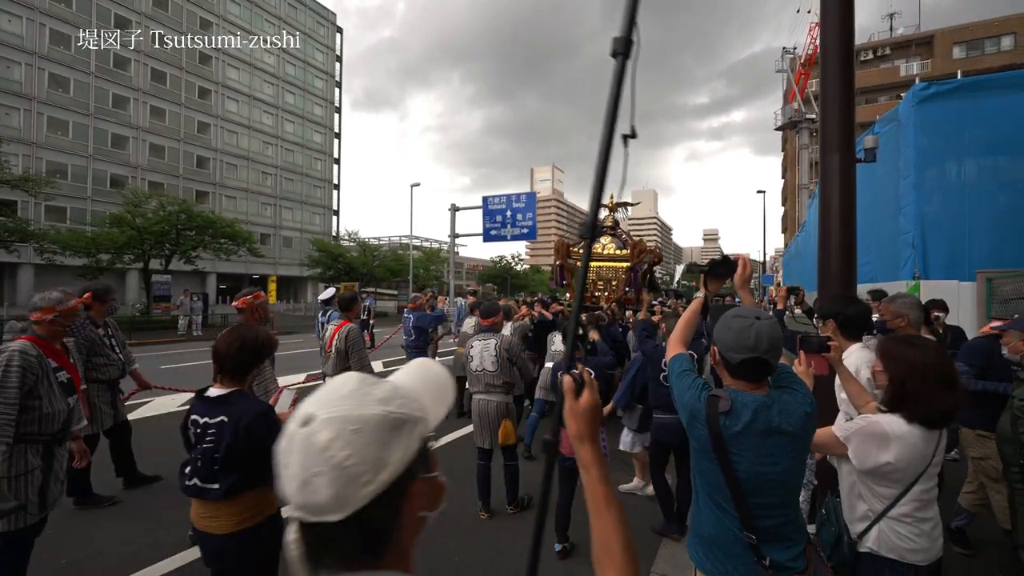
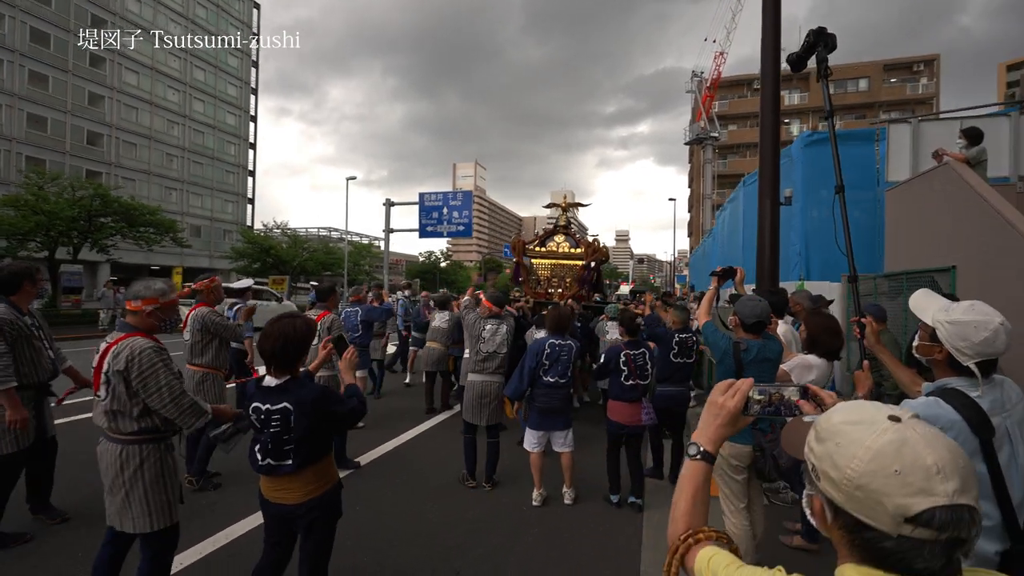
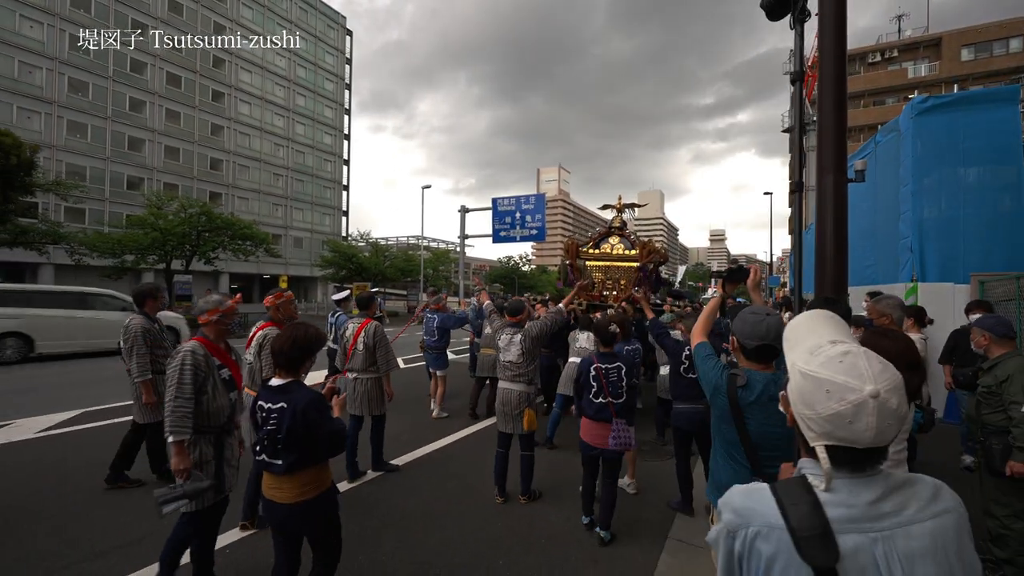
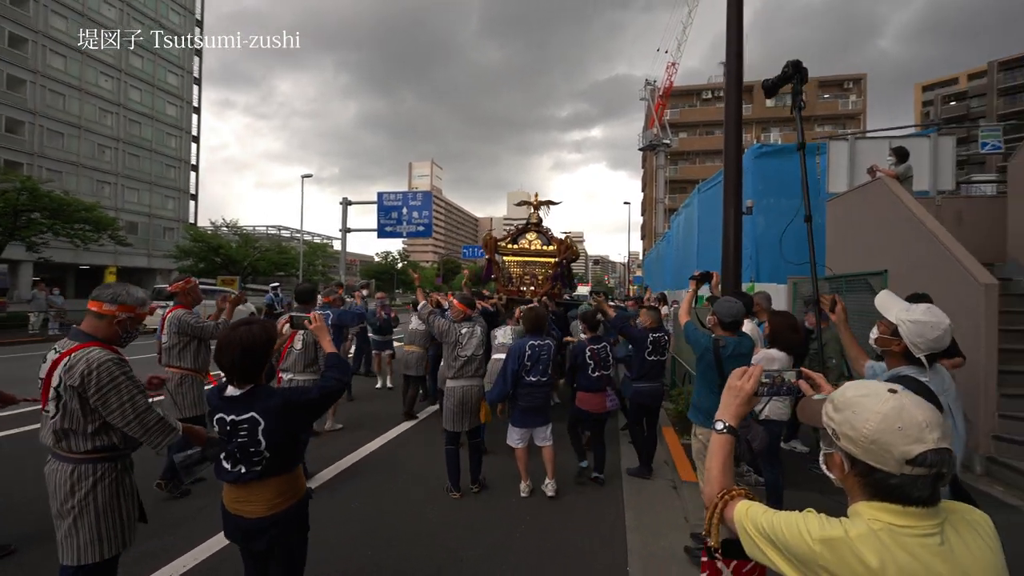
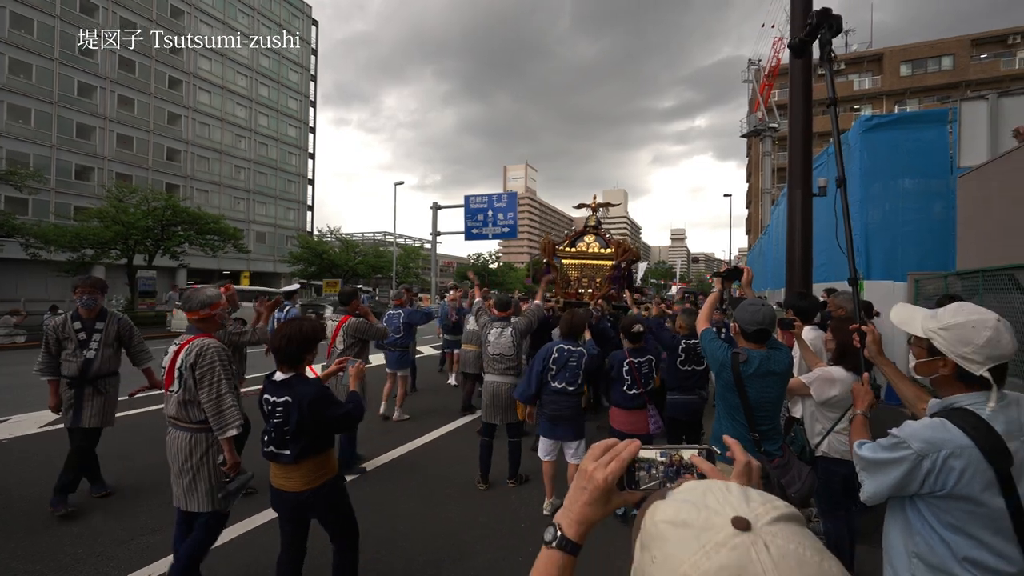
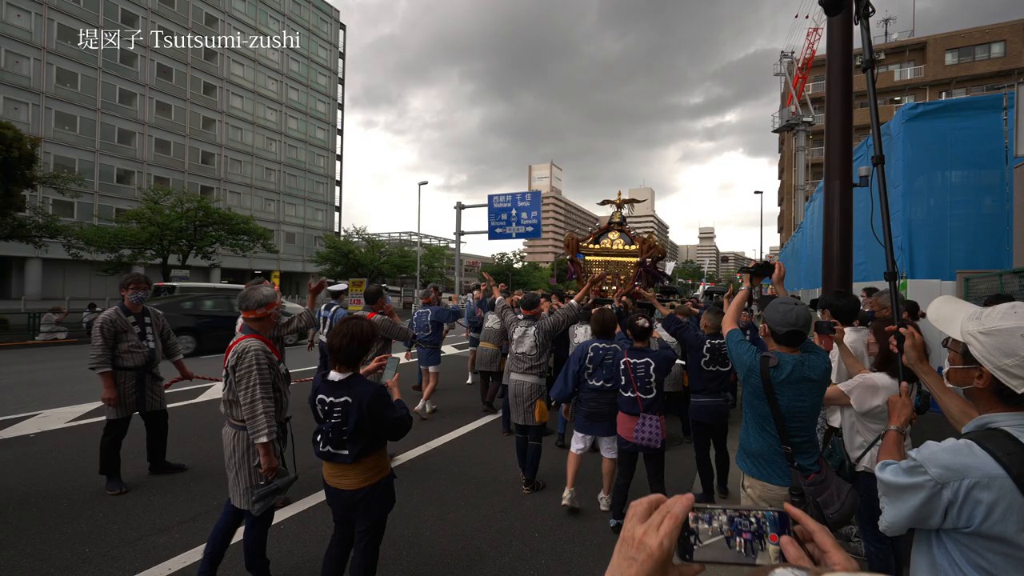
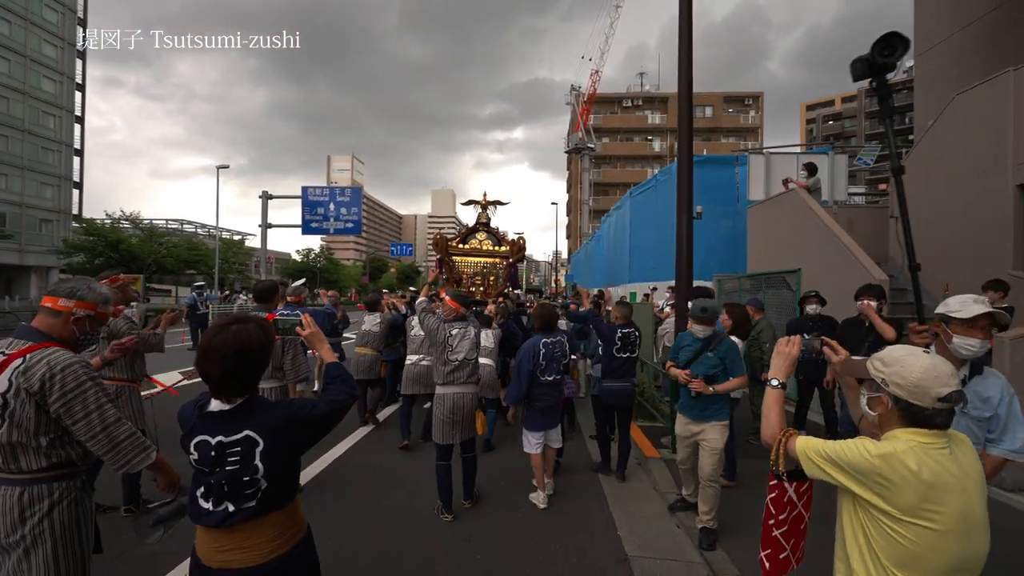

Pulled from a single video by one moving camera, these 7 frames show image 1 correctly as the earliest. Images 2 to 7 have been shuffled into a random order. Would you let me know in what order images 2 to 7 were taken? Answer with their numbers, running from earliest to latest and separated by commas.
3, 6, 5, 2, 4, 7
